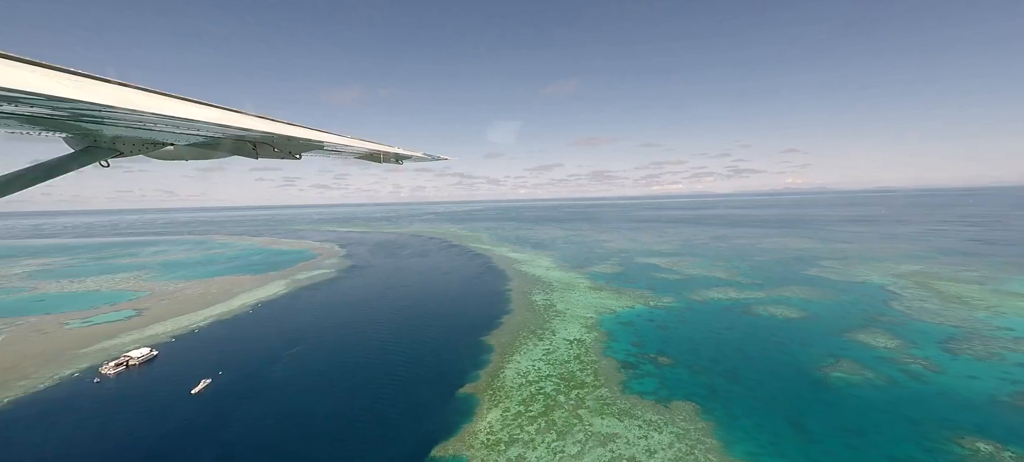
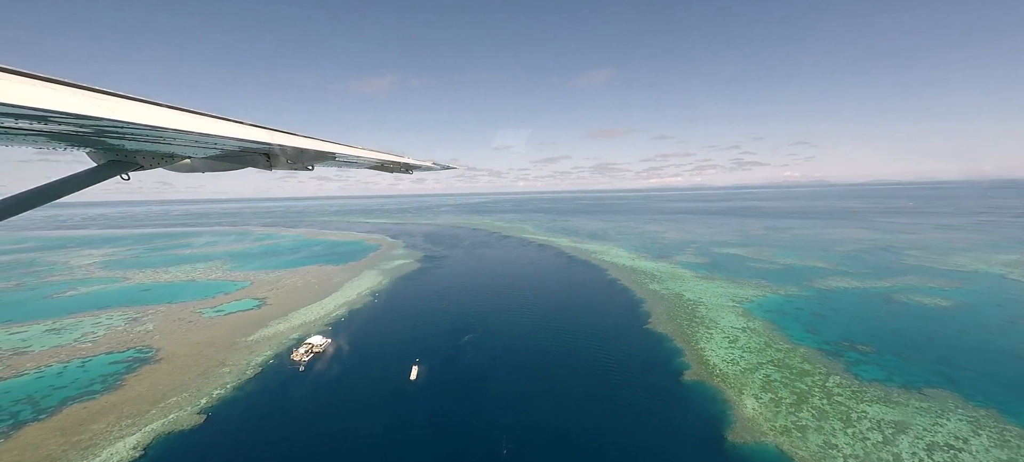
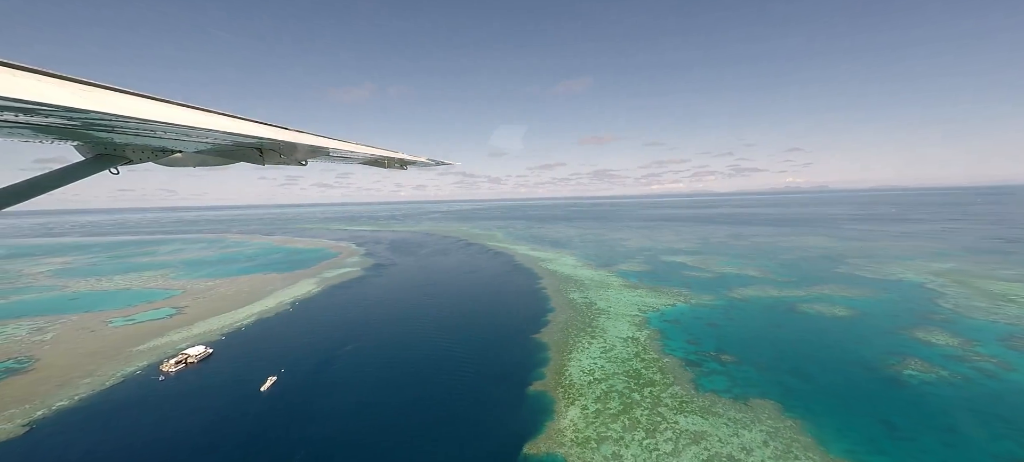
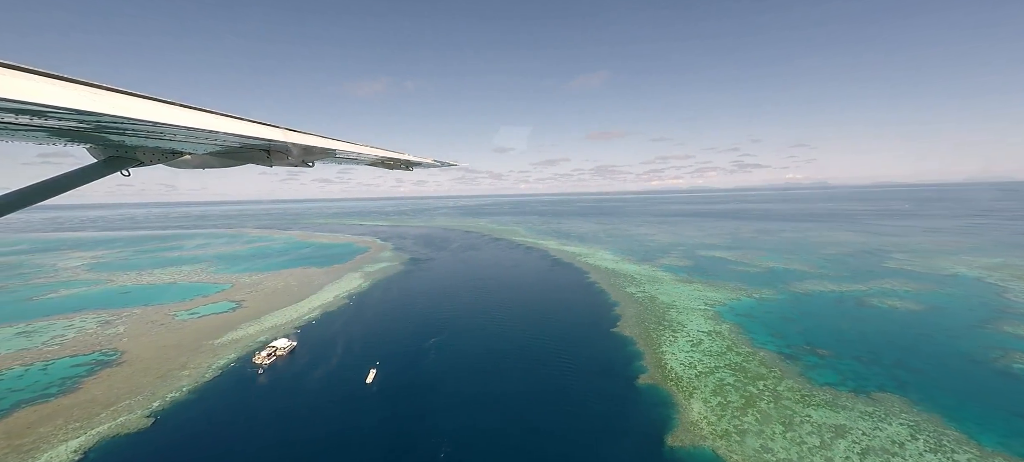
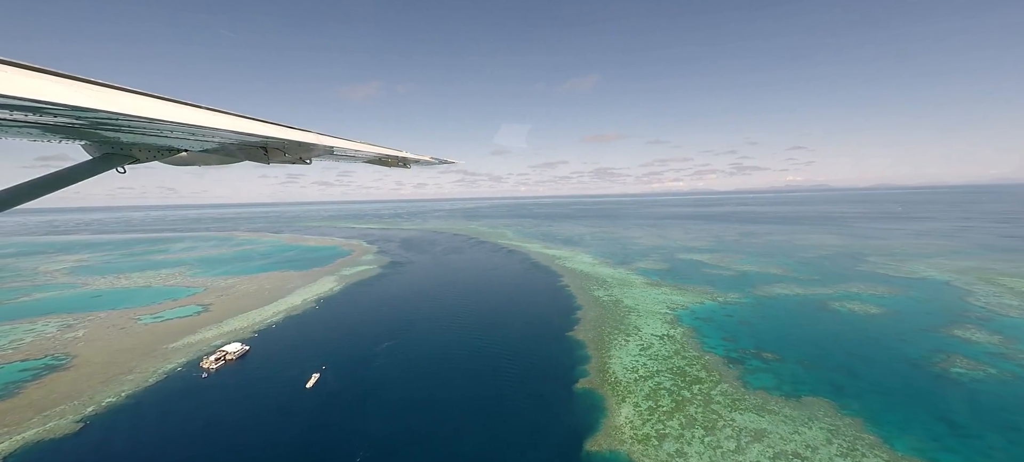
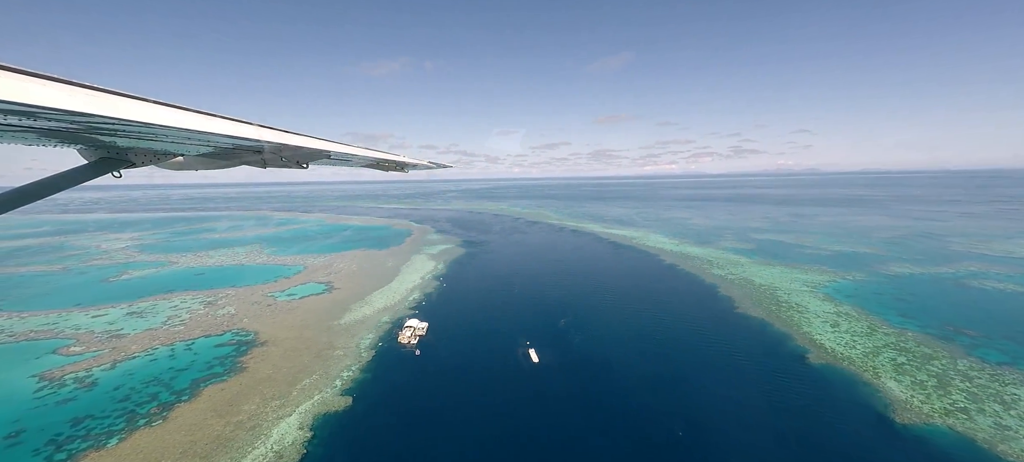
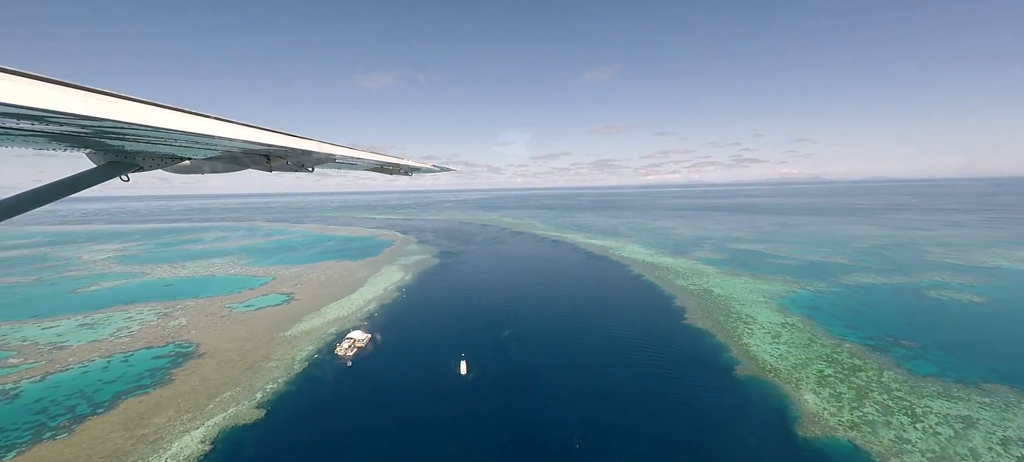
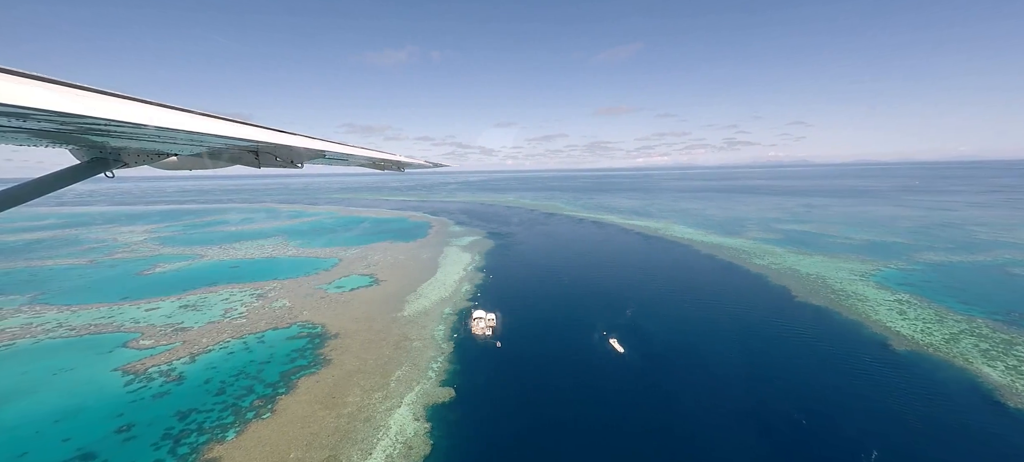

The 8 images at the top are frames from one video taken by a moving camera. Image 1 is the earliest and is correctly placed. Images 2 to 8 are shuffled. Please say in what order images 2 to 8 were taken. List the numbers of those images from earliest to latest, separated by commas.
3, 5, 4, 2, 7, 6, 8
